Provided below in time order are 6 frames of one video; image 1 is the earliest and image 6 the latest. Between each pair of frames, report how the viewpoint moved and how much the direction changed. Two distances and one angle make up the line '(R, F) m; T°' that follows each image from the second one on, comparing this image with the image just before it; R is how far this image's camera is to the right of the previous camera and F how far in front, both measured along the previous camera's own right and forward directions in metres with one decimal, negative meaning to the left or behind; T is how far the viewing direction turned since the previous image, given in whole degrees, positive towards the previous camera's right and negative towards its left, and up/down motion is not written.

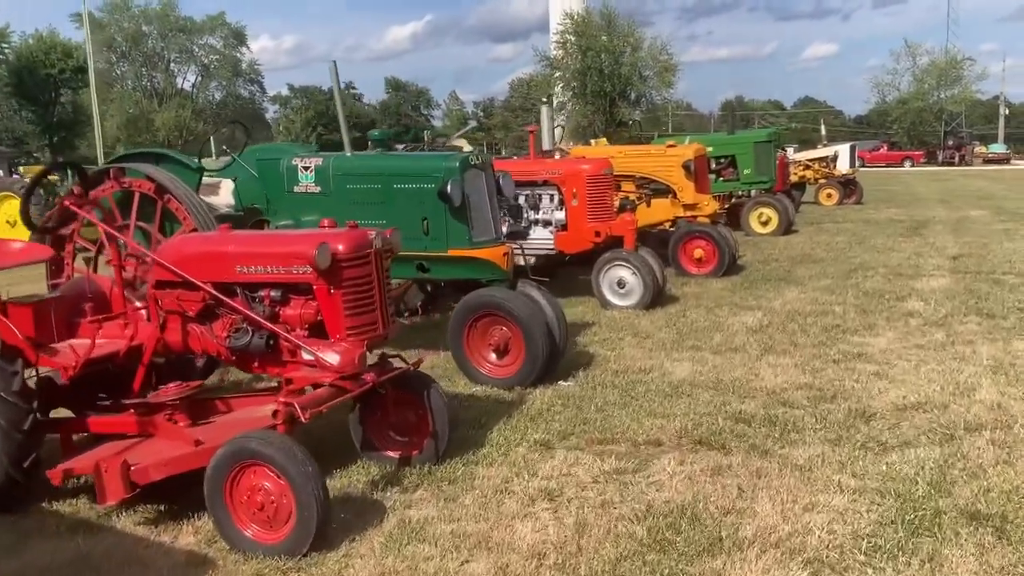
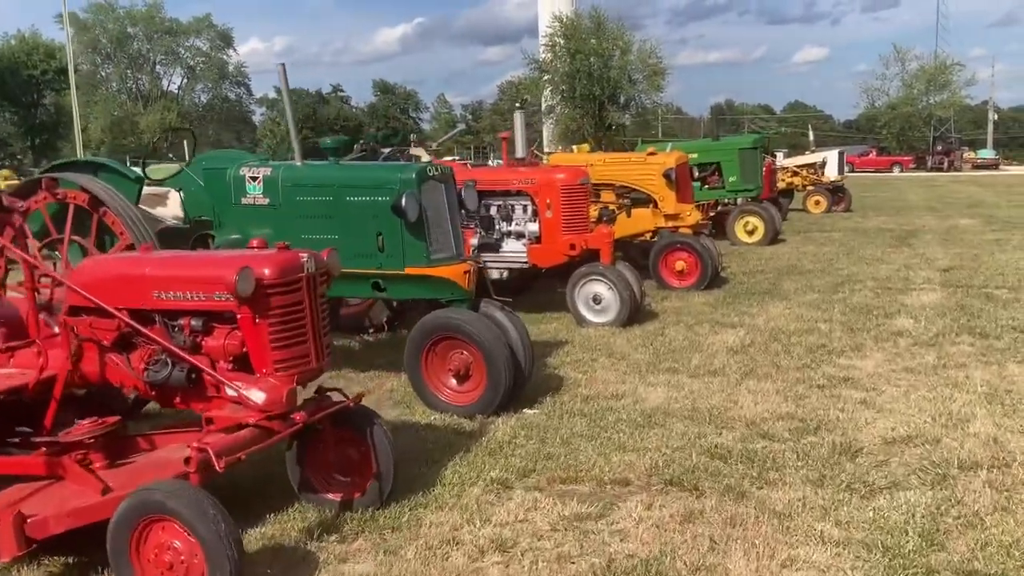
(+0.1, +0.3) m; +1°
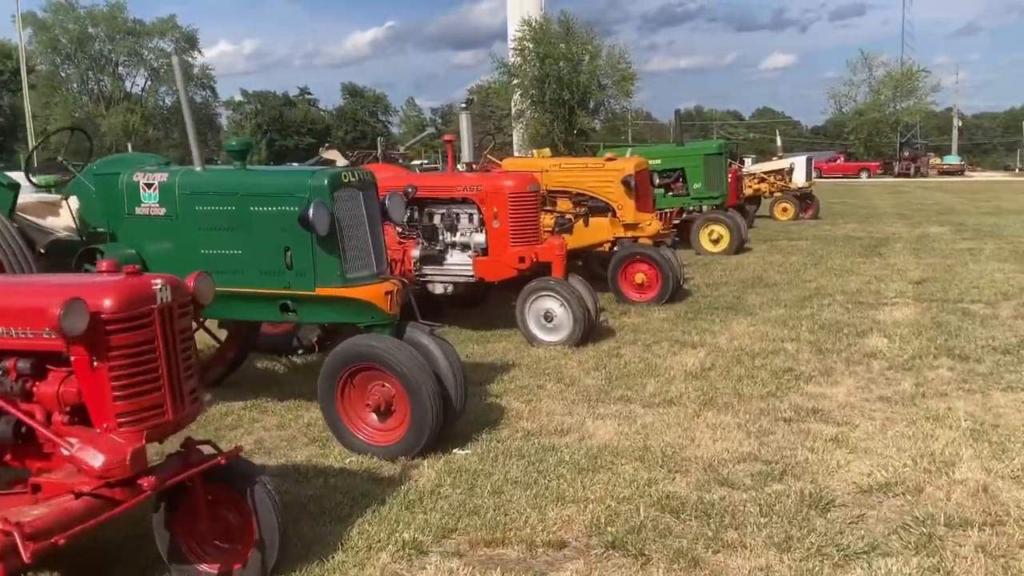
(+0.2, +0.5) m; +2°
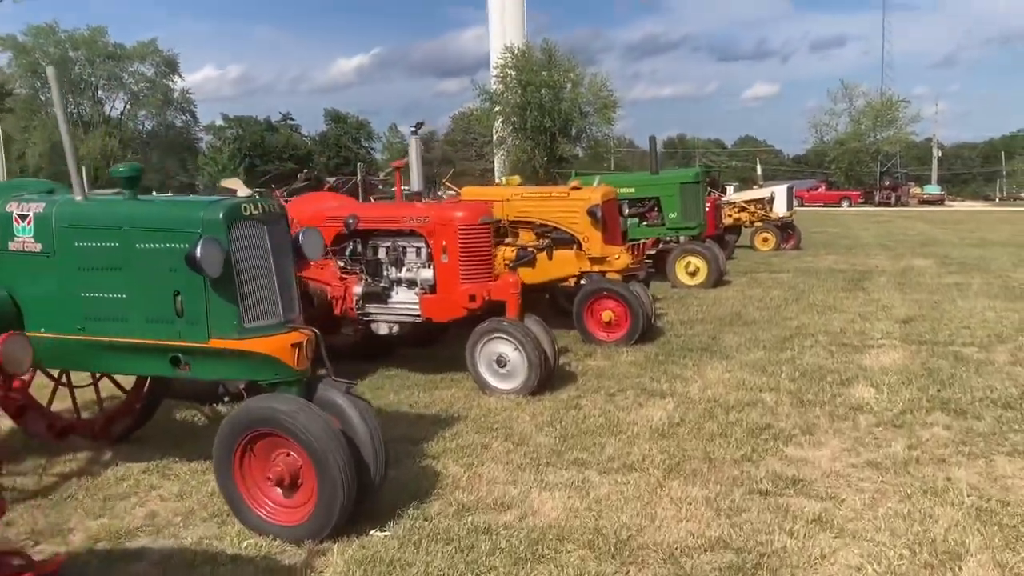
(+0.2, +0.6) m; +1°
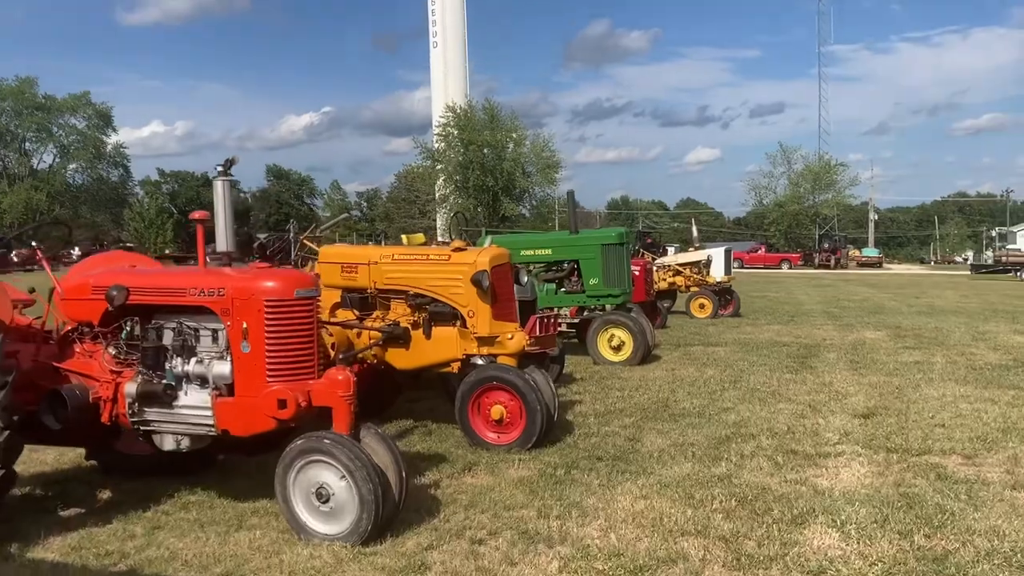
(+0.5, +1.5) m; +3°
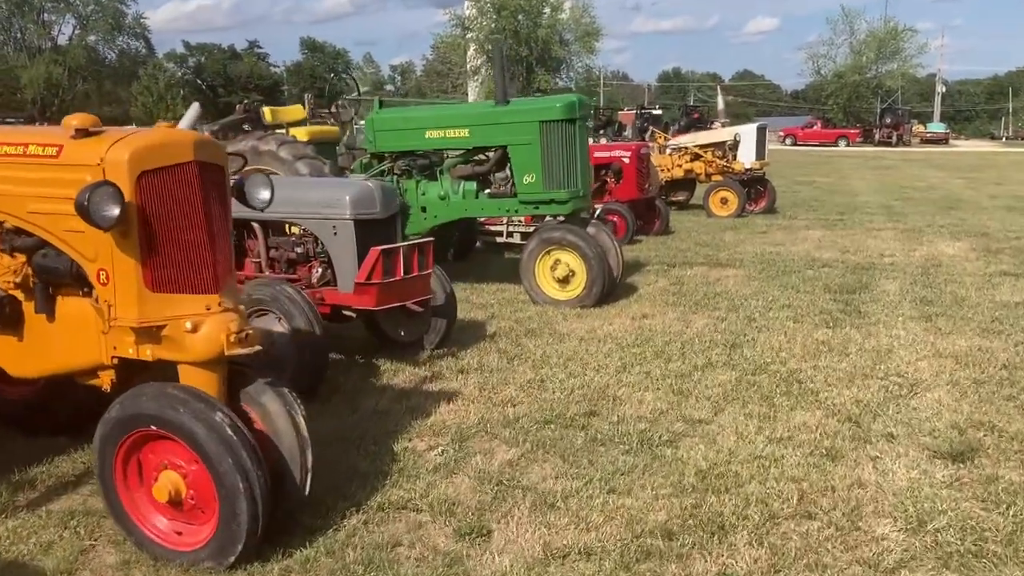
(+1.1, +3.2) m; -3°
